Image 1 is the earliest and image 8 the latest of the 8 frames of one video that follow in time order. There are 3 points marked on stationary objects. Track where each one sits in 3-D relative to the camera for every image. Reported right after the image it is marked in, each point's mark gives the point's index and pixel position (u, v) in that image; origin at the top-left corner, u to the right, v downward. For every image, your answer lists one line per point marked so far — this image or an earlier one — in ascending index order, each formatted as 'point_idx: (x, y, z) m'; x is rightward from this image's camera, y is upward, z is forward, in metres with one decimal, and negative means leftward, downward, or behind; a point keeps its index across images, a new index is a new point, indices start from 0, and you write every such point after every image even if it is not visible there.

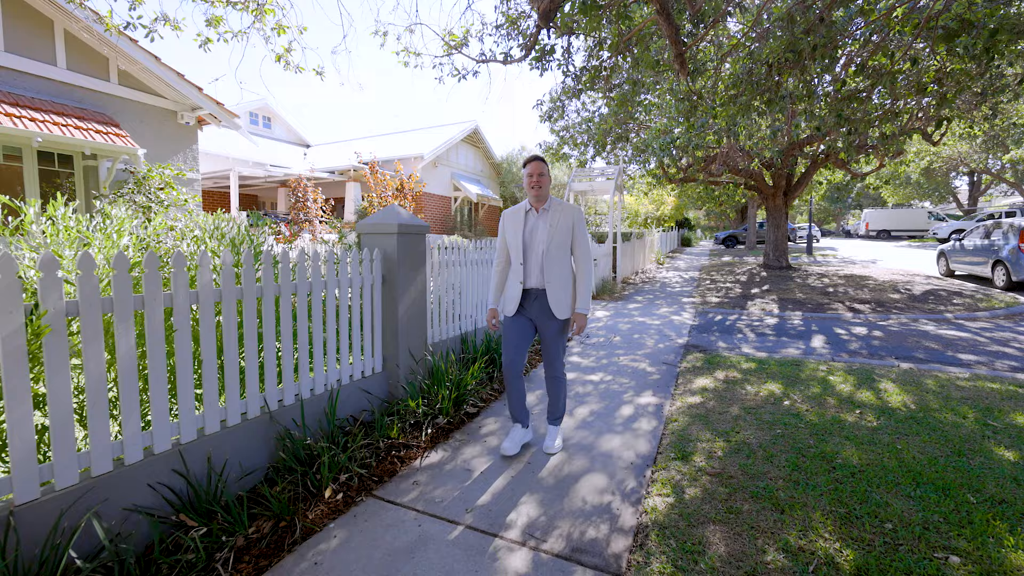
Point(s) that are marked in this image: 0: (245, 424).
0: (-1.6, -0.8, +2.7) m
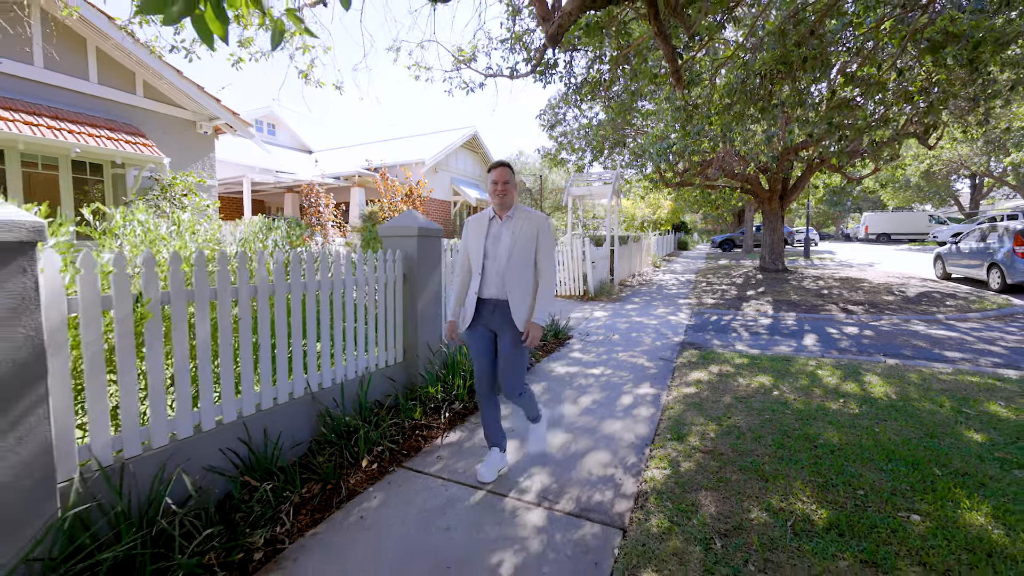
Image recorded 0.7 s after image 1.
0: (-1.5, -0.8, +3.0) m
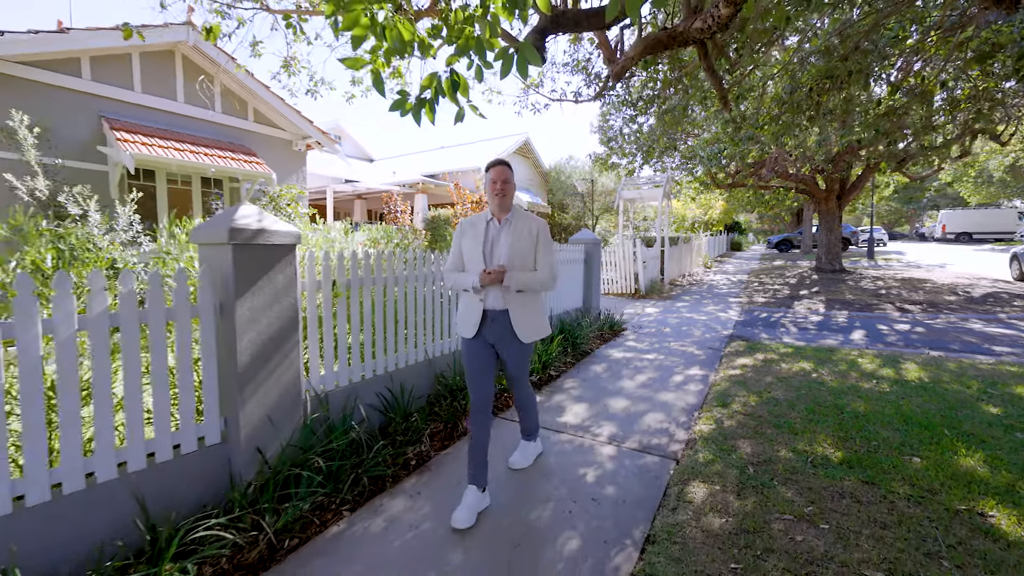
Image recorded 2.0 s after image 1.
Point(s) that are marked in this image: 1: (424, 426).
0: (-0.9, -0.7, +3.9) m
1: (-0.7, -1.1, +3.5) m
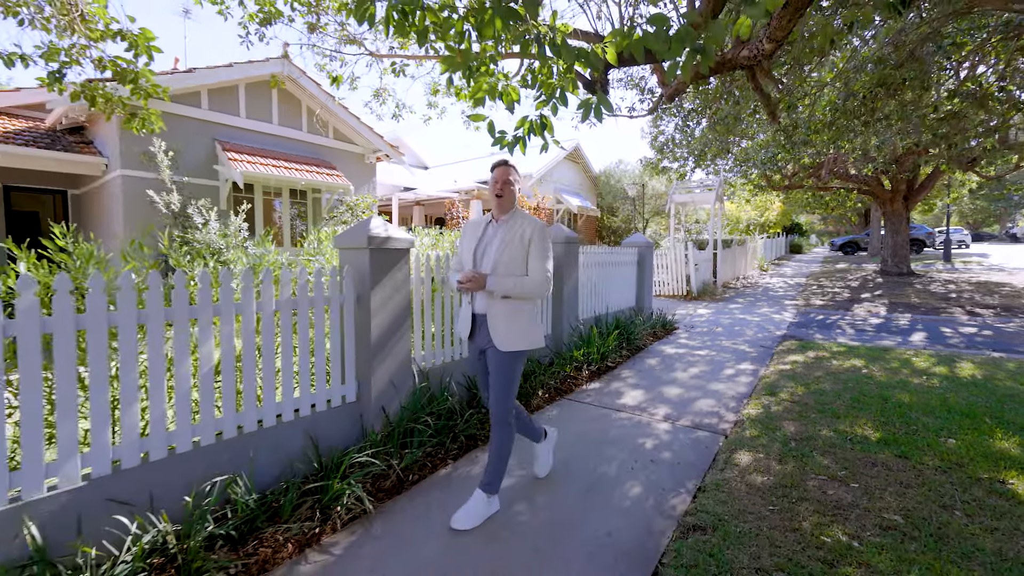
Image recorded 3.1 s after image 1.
0: (-0.2, -0.6, +4.6) m
1: (-0.1, -1.0, +4.2) m
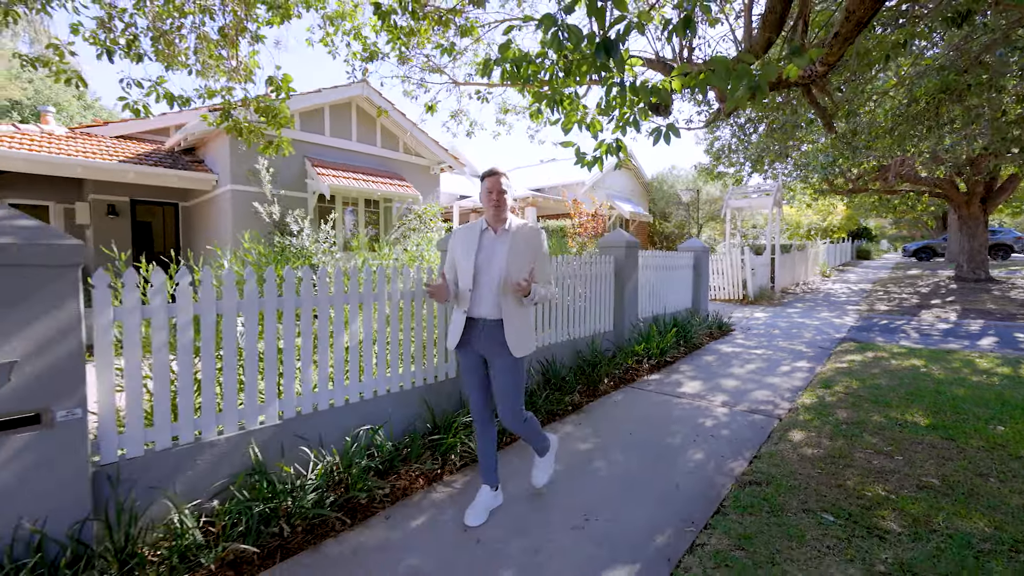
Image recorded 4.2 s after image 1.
0: (+0.6, -0.6, +5.2) m
1: (+0.7, -1.0, +4.7) m
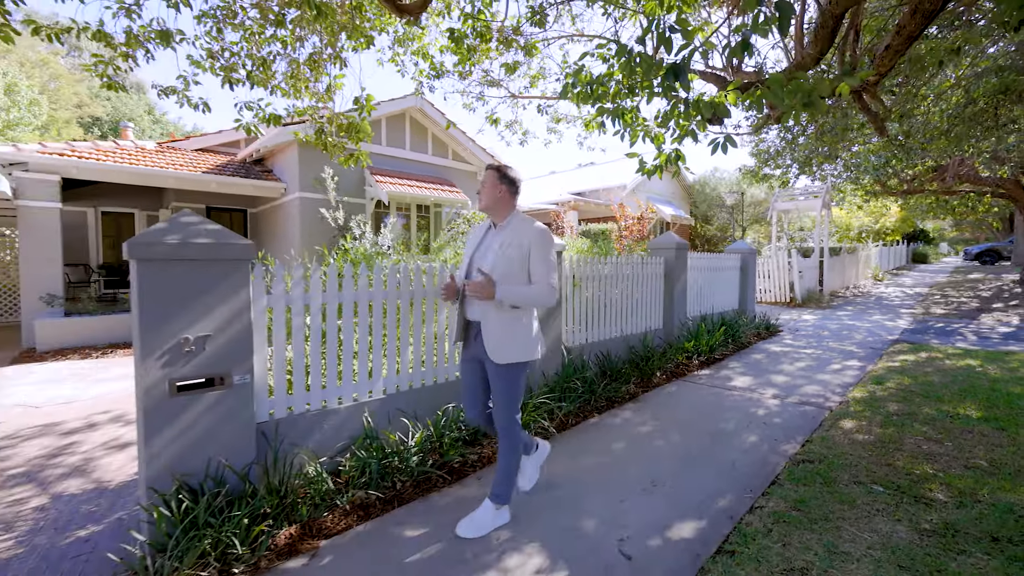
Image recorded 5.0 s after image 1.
0: (+1.3, -0.6, +5.5) m
1: (+1.4, -1.0, +5.1) m
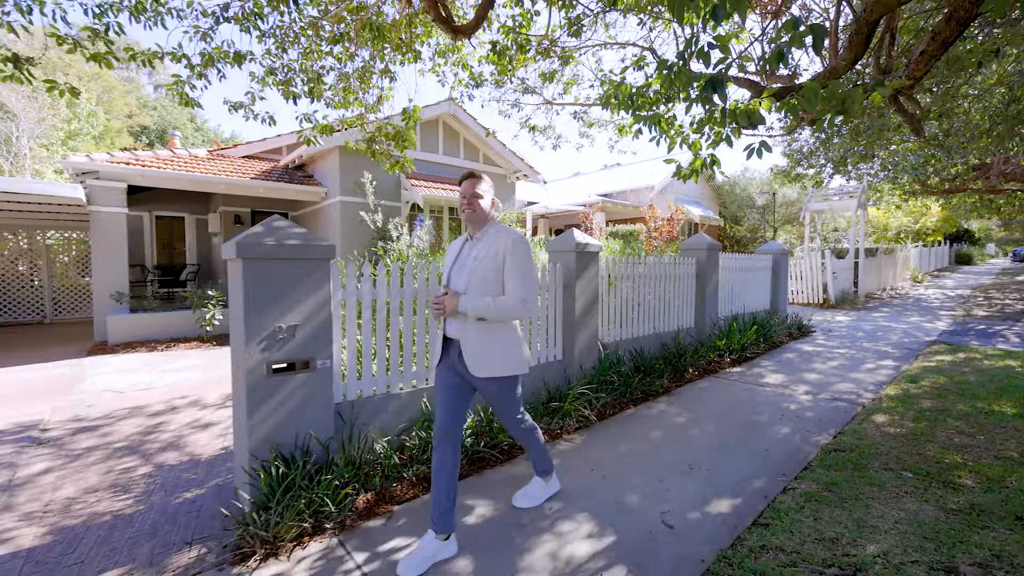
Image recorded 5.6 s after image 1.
0: (+1.8, -0.6, +5.8) m
1: (+1.8, -1.0, +5.3) m
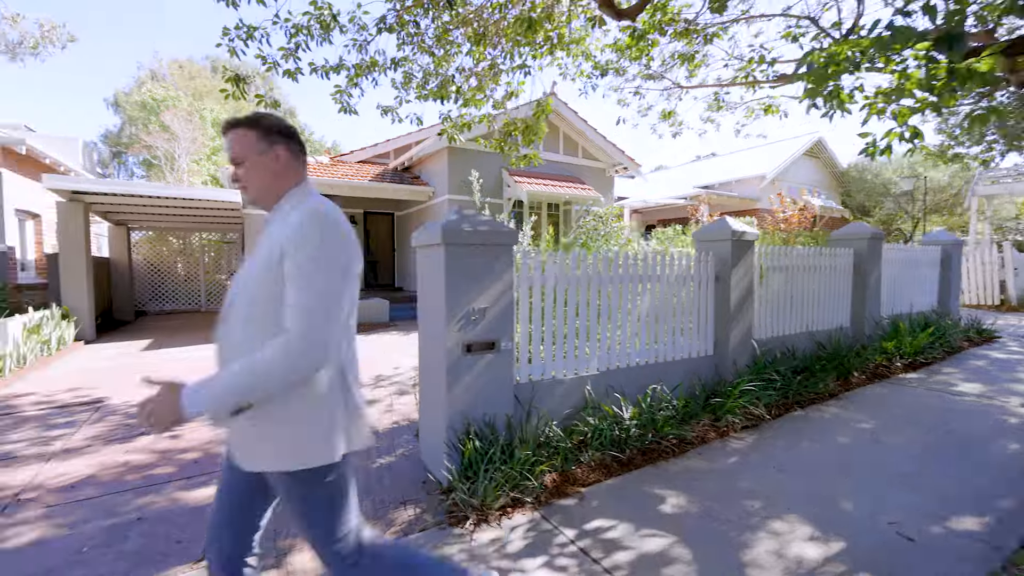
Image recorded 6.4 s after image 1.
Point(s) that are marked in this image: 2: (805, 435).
0: (+3.5, -0.5, +5.3) m
1: (+3.4, -0.9, +4.8) m
2: (+2.4, -1.2, +3.6) m
